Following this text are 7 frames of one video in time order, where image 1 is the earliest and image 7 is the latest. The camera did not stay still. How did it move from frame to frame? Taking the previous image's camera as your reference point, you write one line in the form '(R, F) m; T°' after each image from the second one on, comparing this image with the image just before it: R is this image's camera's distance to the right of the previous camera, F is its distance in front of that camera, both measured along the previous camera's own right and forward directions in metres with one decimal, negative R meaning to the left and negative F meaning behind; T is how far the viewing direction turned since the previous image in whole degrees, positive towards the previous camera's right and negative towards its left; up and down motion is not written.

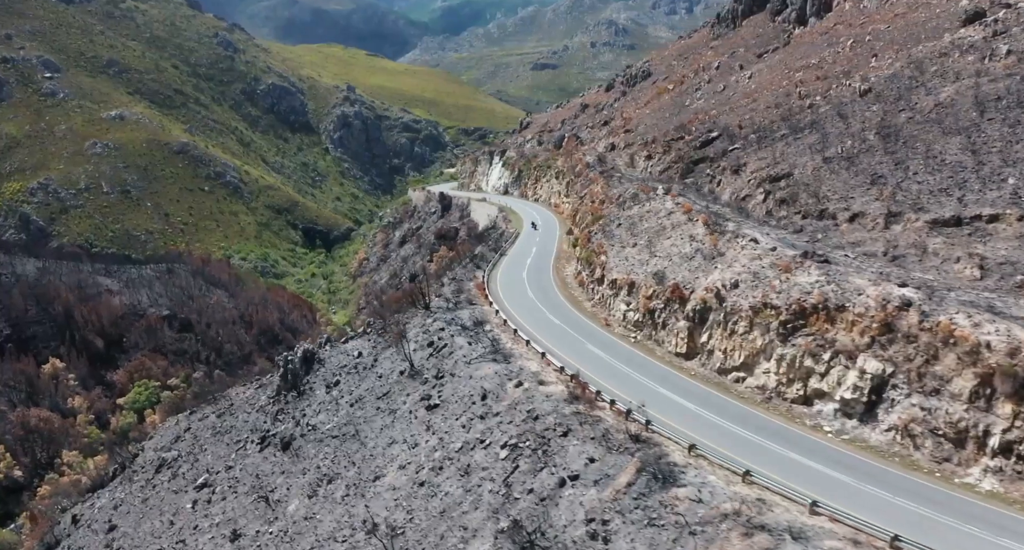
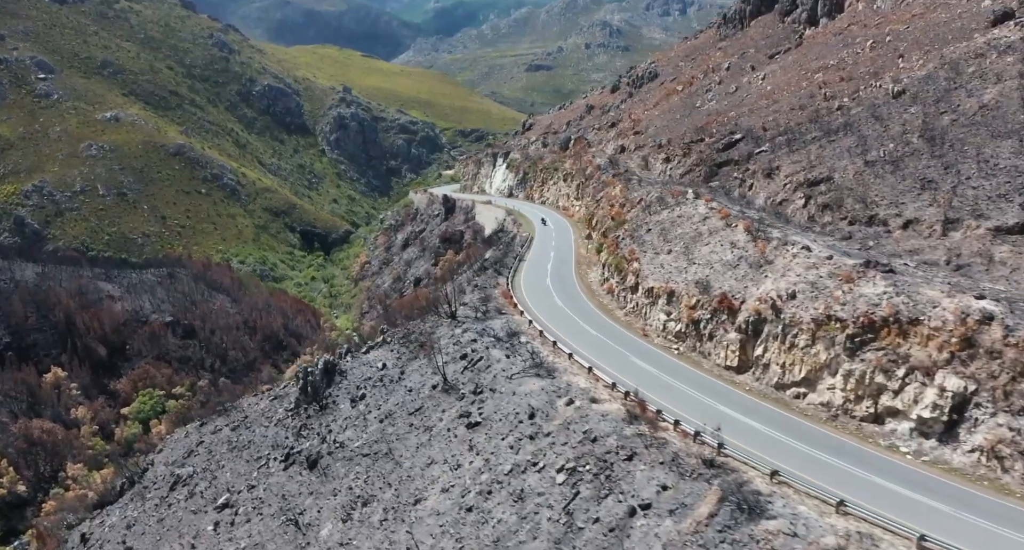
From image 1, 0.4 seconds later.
(-0.8, +0.7) m; +1°
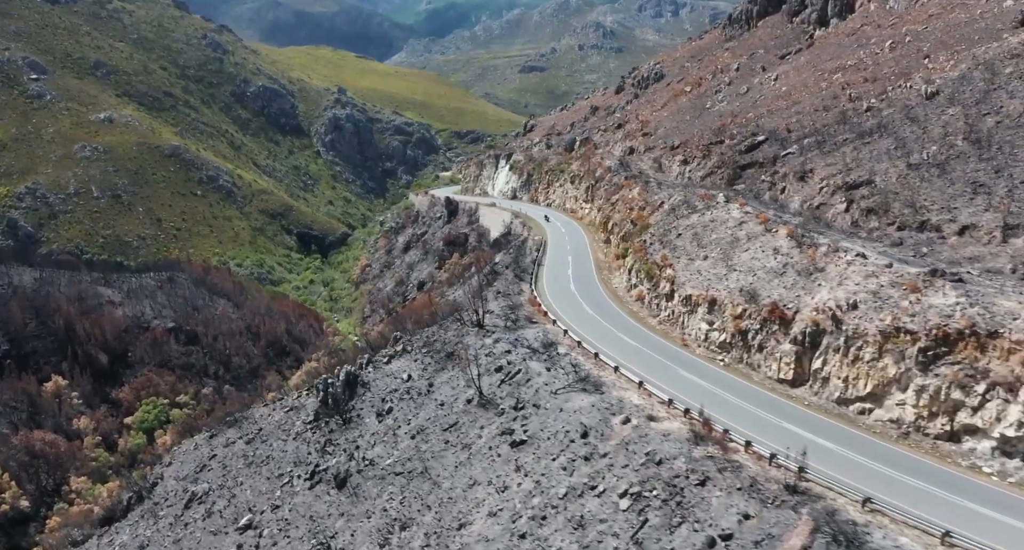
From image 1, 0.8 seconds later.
(-0.8, +0.7) m; +1°
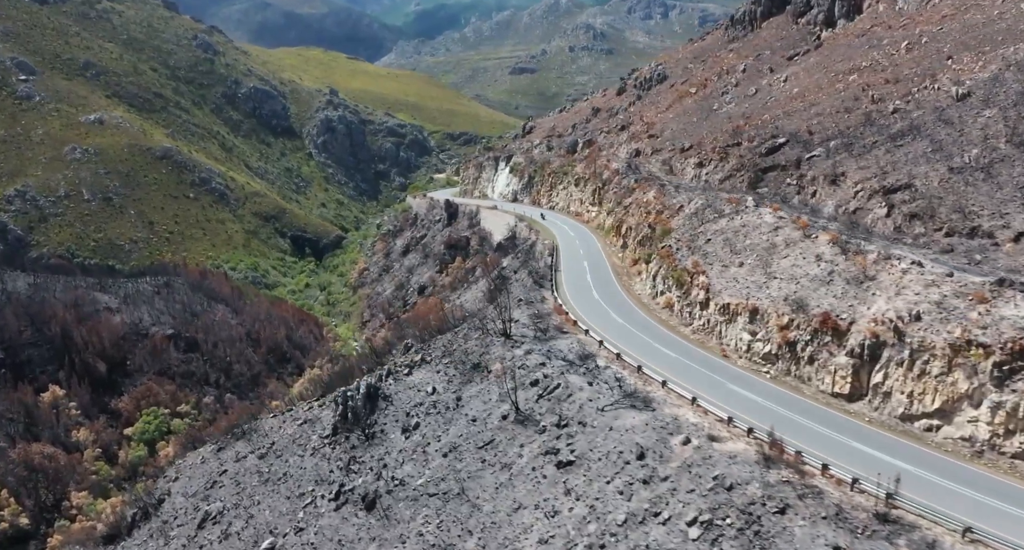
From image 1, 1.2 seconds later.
(-0.8, +0.7) m; +1°
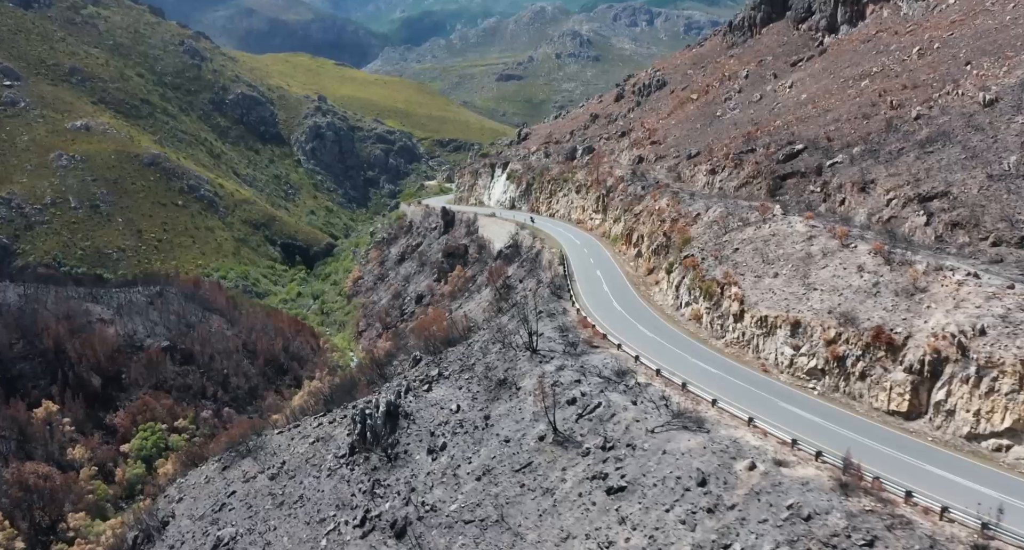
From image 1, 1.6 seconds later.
(-0.8, +0.7) m; +1°
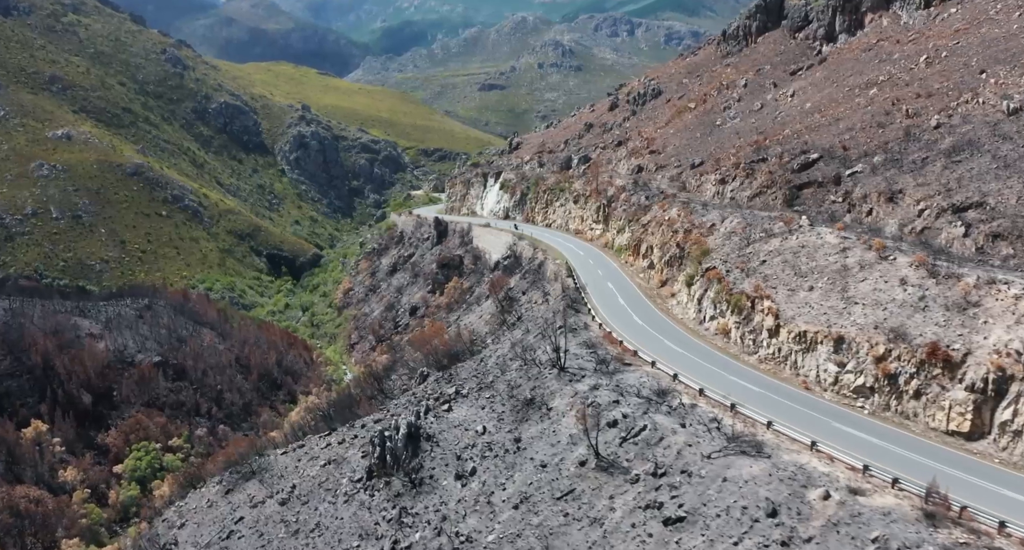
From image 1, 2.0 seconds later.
(-0.9, +0.7) m; +1°
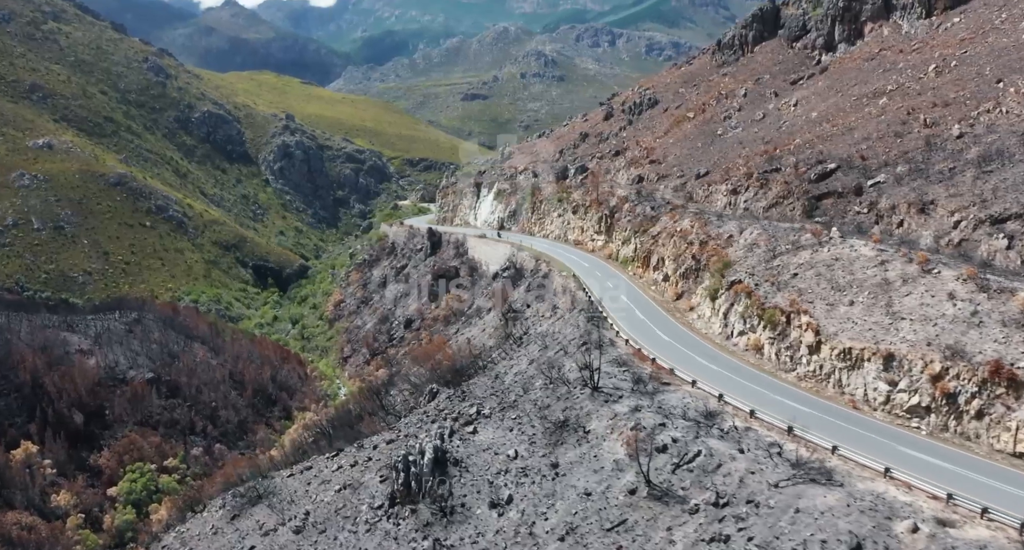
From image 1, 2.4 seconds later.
(-0.9, +0.7) m; +1°
